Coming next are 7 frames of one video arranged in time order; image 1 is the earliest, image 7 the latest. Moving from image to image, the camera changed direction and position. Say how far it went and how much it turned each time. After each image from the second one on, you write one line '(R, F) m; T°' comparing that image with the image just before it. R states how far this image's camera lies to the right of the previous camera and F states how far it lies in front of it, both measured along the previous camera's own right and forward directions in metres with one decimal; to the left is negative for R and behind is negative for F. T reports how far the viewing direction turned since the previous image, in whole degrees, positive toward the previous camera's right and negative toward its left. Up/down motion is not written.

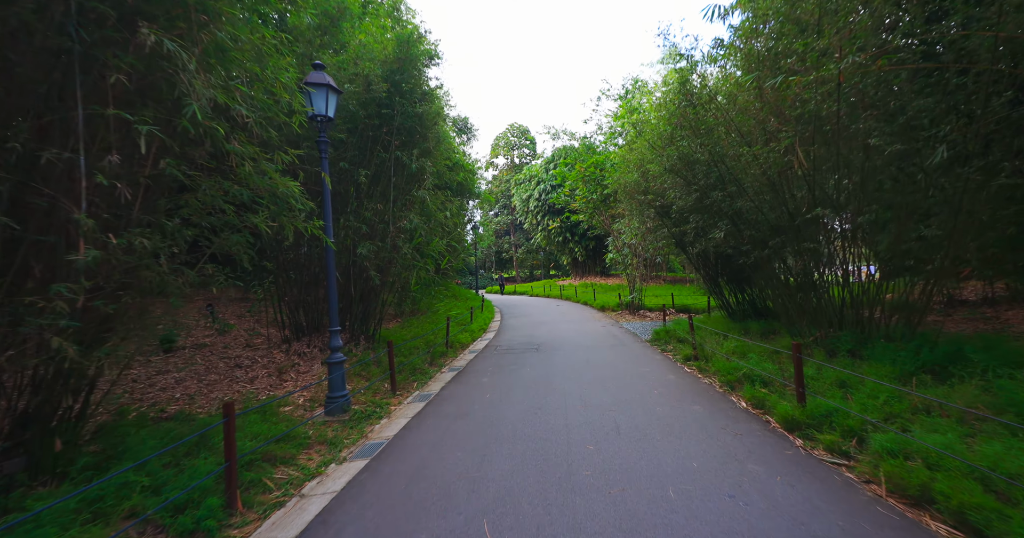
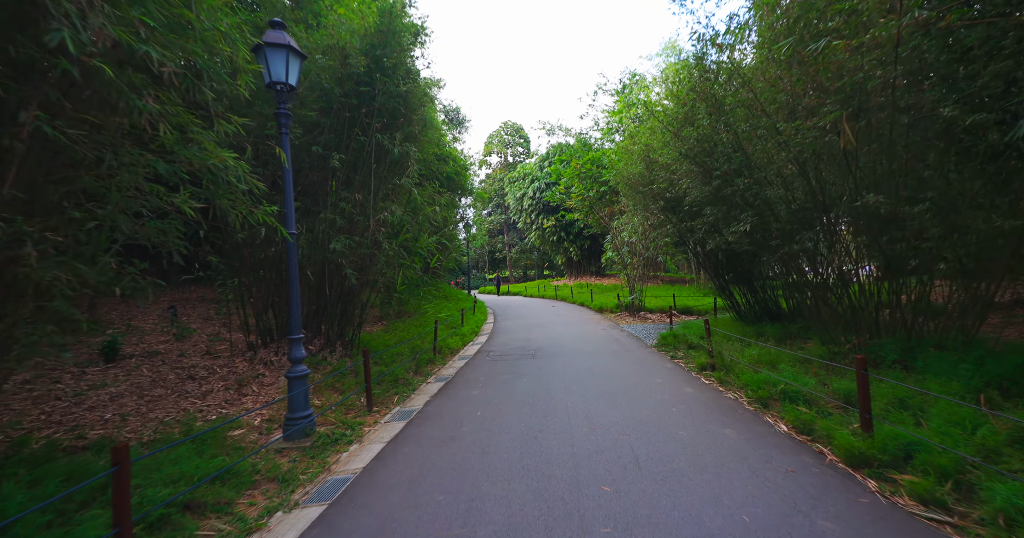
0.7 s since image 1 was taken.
(0.0, +0.9) m; +1°
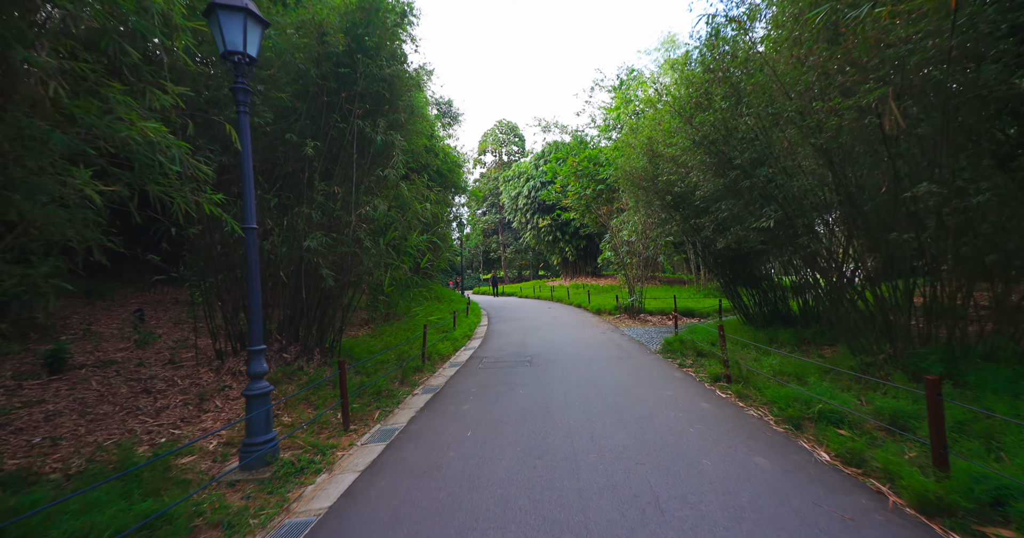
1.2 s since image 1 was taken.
(0.0, +0.6) m; +1°
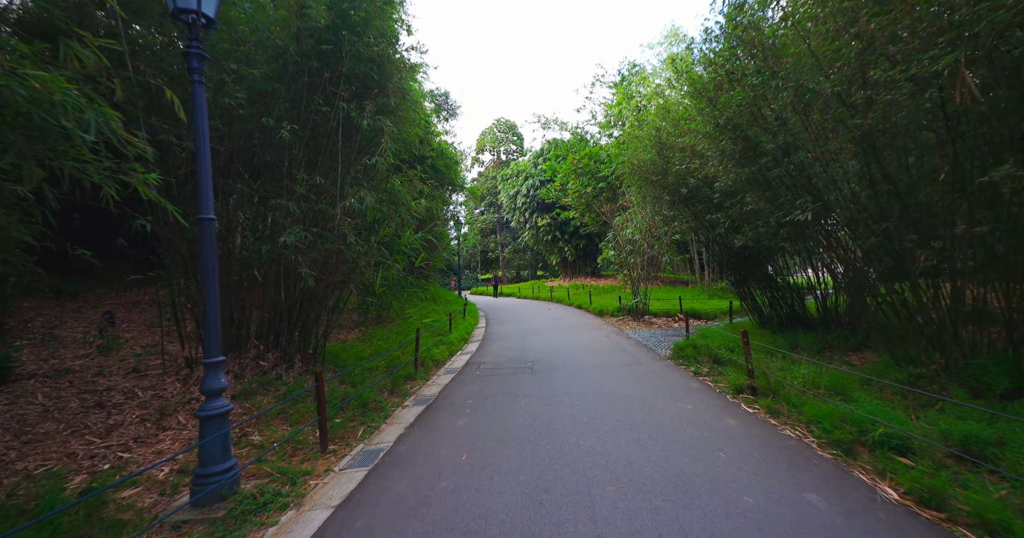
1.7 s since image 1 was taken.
(0.0, +0.6) m; 0°
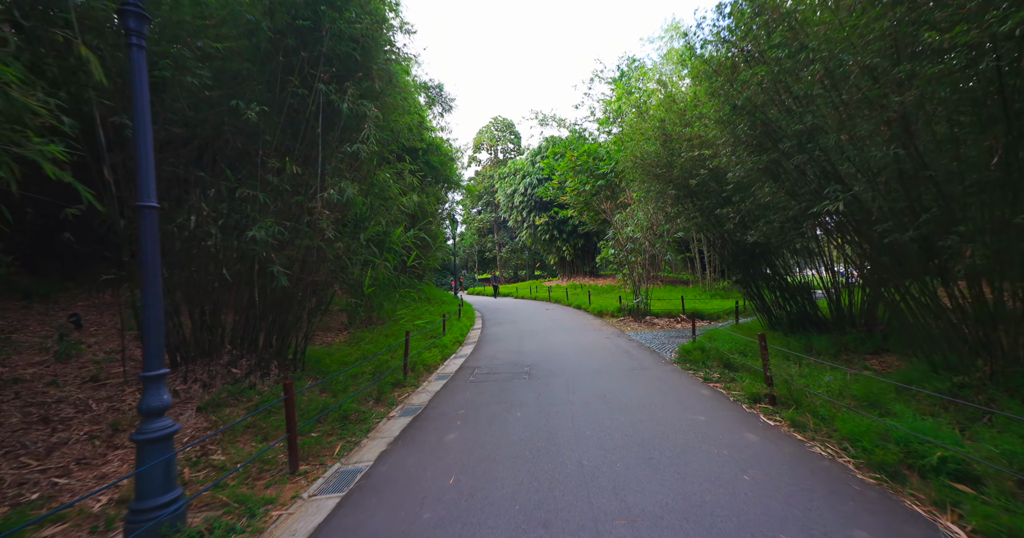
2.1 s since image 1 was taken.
(0.0, +0.5) m; 0°
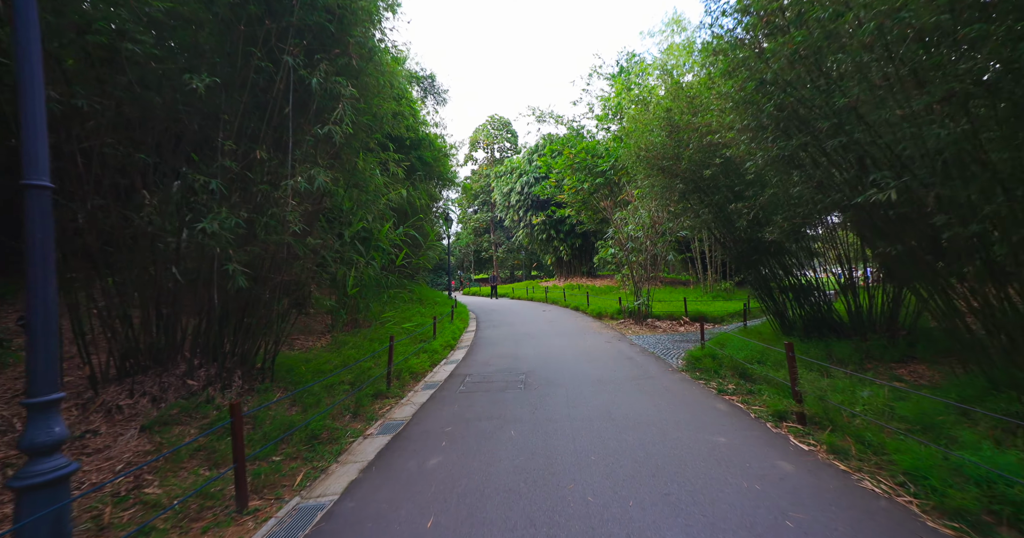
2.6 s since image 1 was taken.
(0.0, +0.6) m; 0°
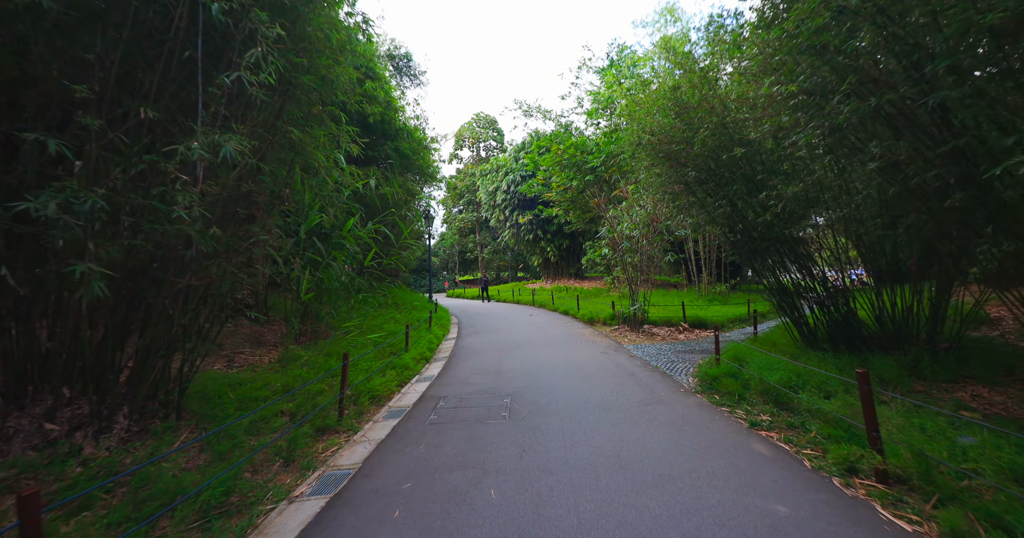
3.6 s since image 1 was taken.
(+0.1, +1.2) m; +2°
